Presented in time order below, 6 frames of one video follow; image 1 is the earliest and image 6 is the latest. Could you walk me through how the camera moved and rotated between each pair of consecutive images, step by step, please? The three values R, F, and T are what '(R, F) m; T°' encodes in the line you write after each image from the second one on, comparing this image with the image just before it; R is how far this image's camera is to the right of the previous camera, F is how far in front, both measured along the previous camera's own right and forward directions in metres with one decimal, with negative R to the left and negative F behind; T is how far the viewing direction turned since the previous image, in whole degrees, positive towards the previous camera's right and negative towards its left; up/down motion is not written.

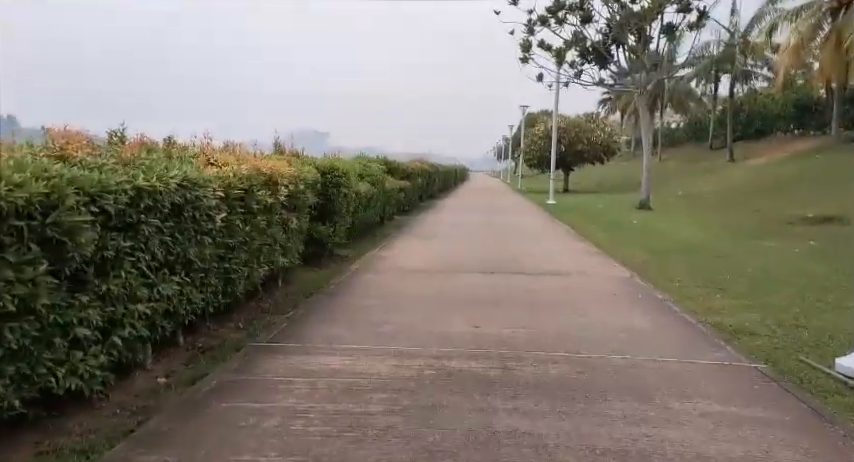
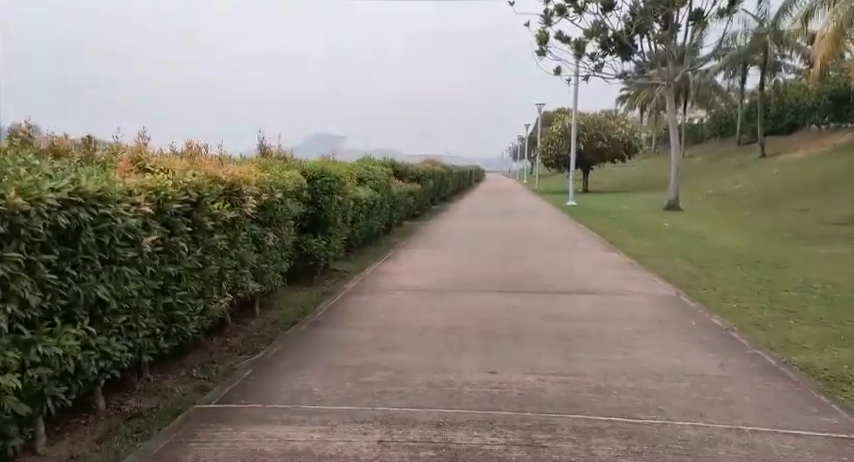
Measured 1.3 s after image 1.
(+0.1, +1.4) m; -1°
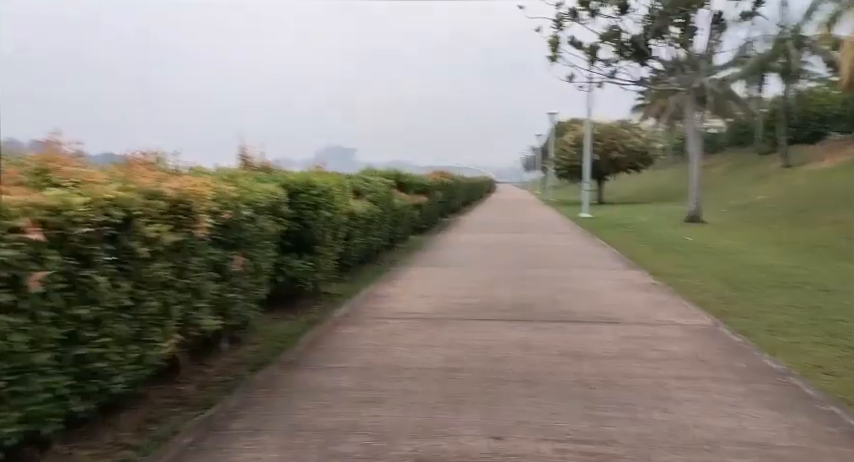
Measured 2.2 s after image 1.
(+0.1, +1.0) m; -1°
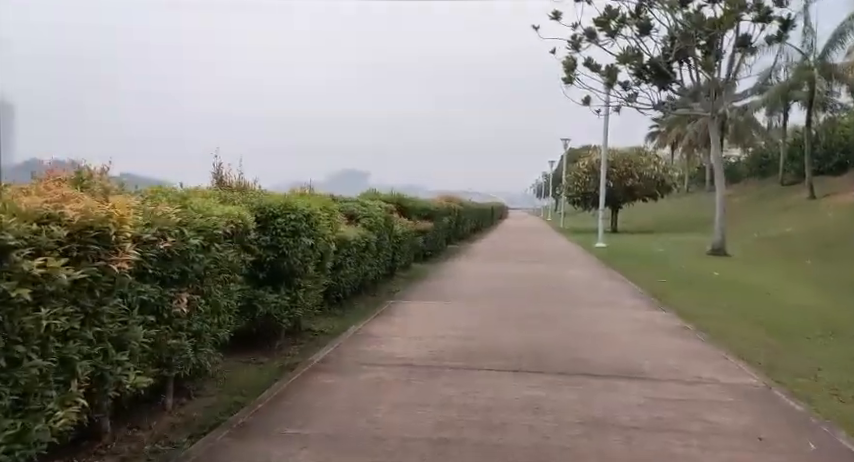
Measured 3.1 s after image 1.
(+0.2, +1.0) m; -1°
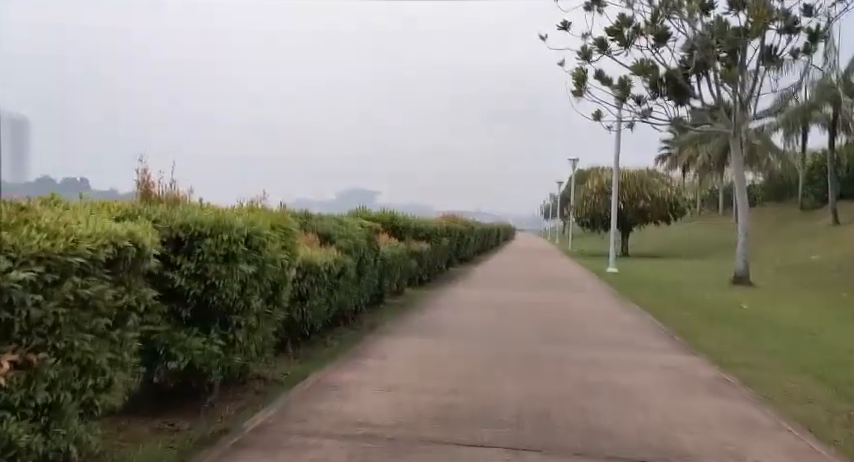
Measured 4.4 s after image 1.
(+0.3, +1.5) m; -1°
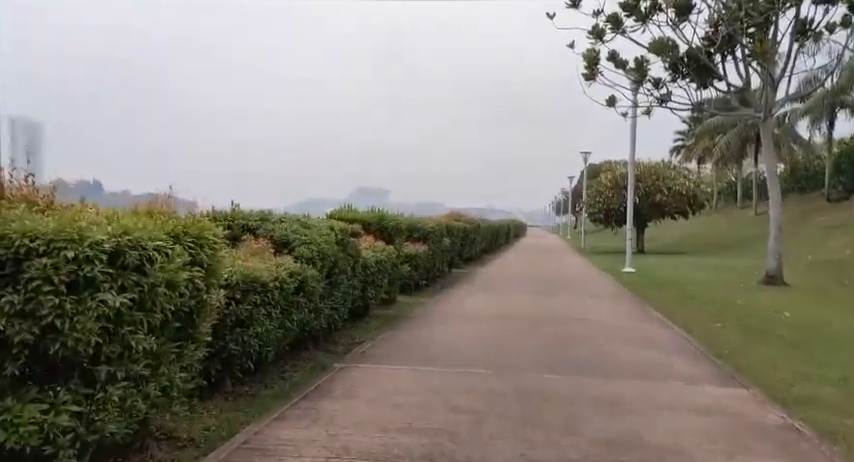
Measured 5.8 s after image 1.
(+0.4, +1.7) m; -1°
